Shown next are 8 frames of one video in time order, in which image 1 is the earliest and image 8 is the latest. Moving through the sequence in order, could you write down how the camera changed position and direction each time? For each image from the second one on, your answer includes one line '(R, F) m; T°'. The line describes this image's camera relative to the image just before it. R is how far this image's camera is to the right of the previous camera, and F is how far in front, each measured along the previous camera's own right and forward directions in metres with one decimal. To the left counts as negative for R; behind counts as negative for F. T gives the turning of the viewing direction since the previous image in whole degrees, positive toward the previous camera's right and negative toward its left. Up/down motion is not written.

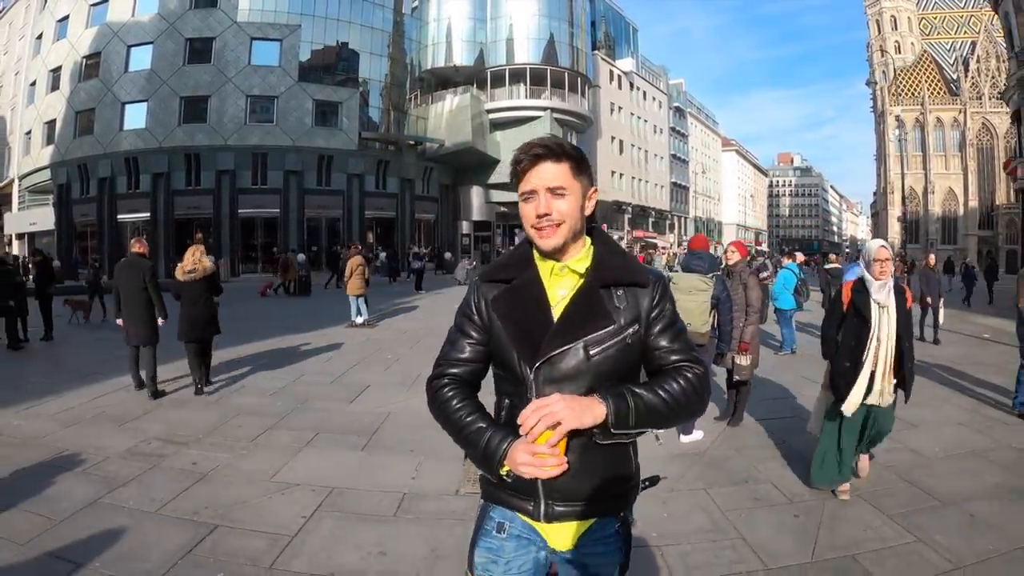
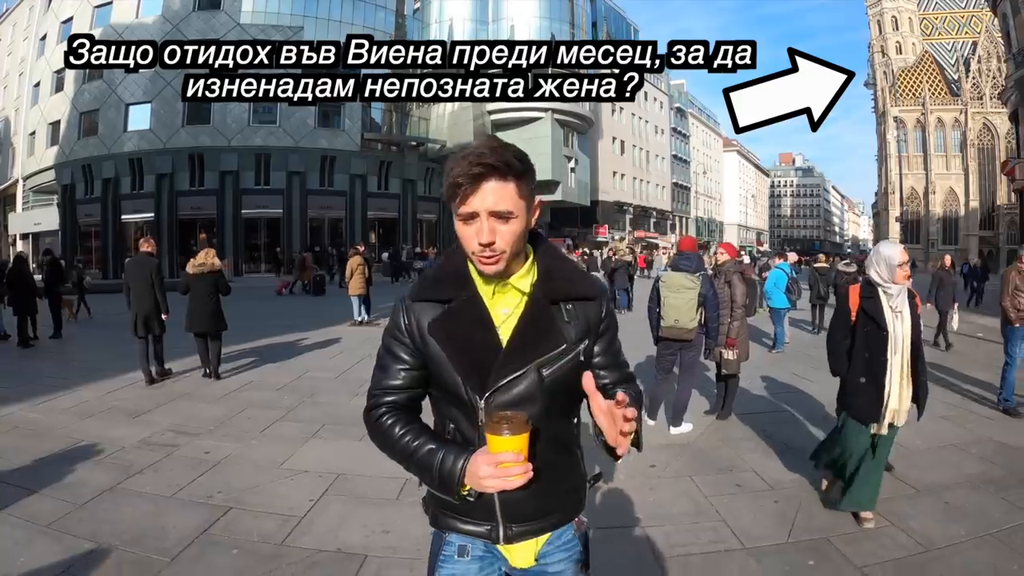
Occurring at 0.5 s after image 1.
(0.0, -0.2) m; 0°
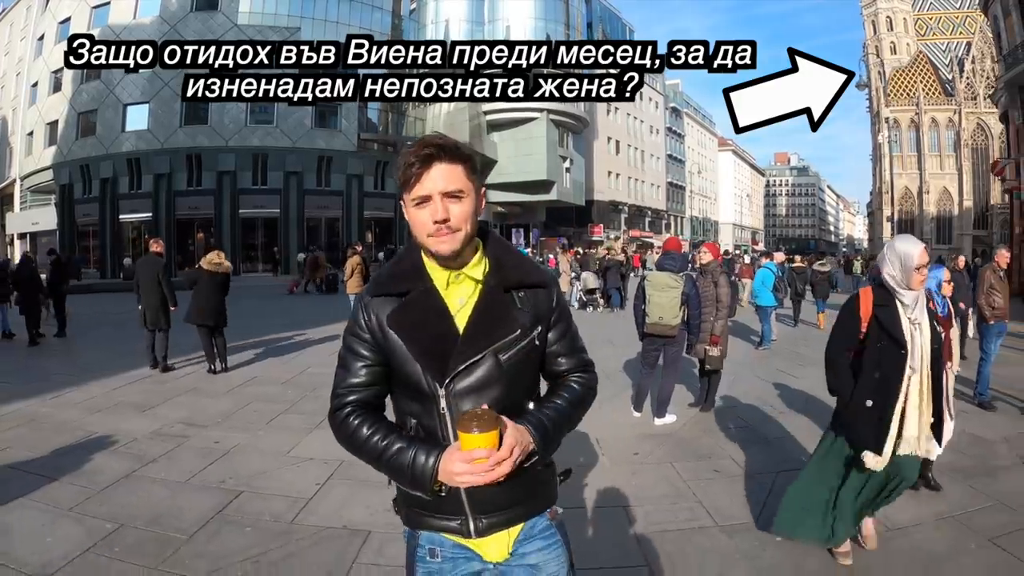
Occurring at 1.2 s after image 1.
(0.0, -0.3) m; 0°
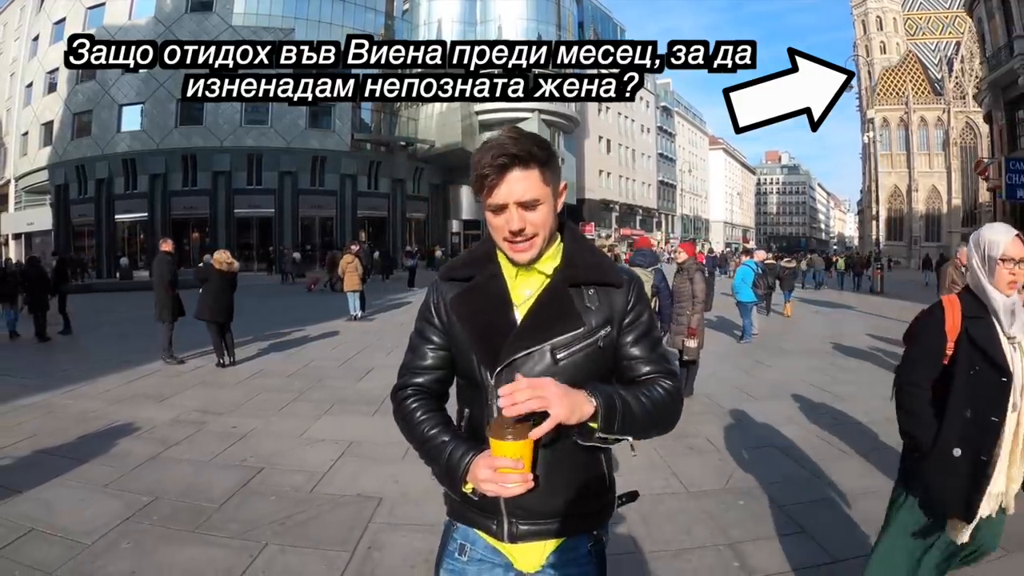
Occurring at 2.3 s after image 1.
(0.0, -0.5) m; +1°
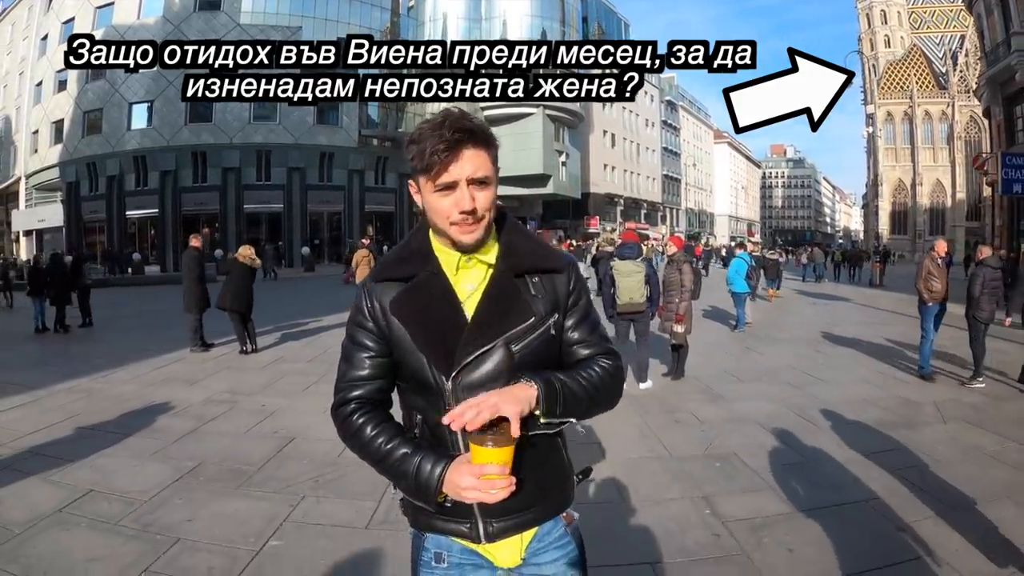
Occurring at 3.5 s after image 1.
(0.0, -0.5) m; 0°
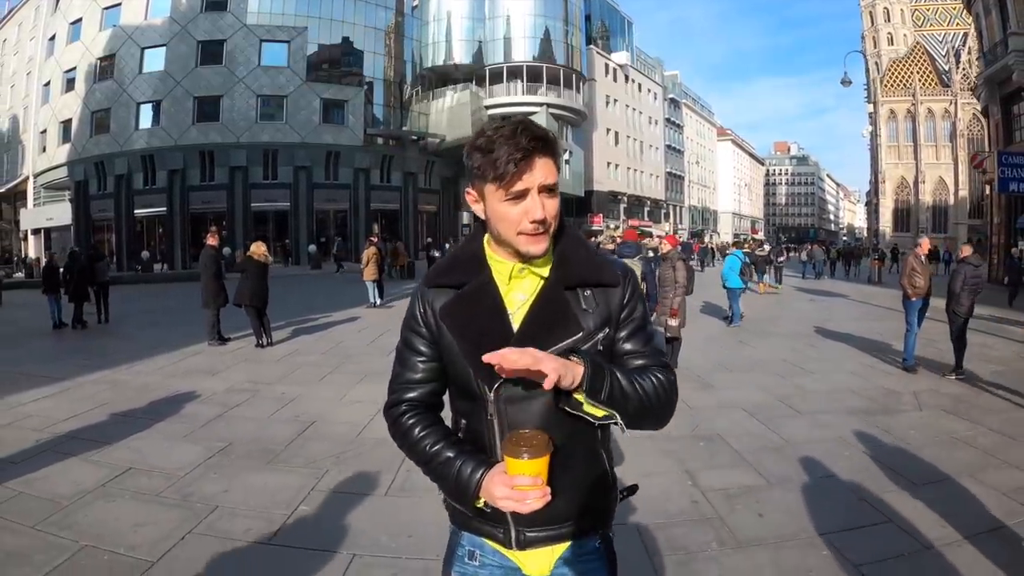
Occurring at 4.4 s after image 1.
(0.0, -0.4) m; 0°
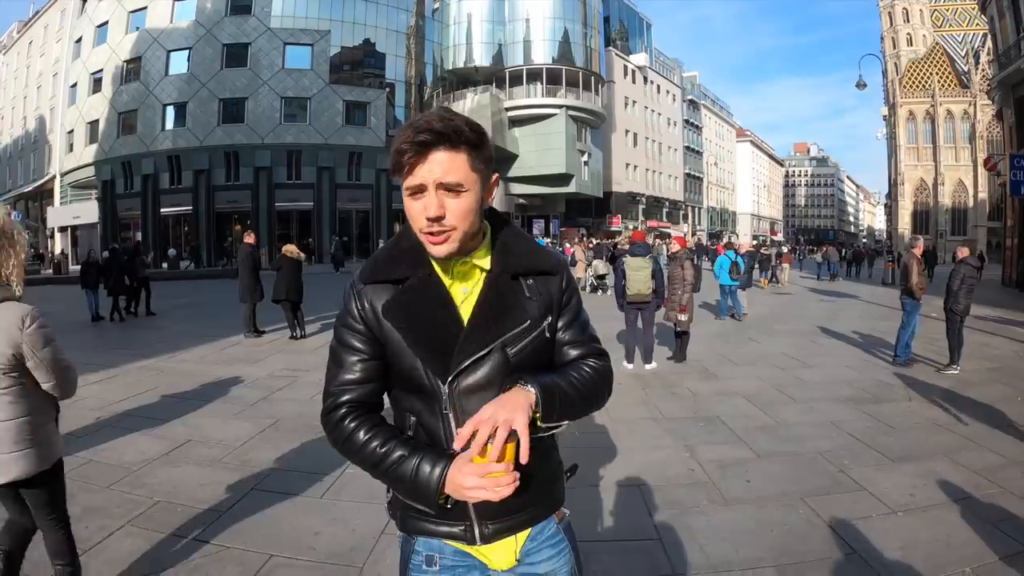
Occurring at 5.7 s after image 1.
(0.0, -0.6) m; -1°
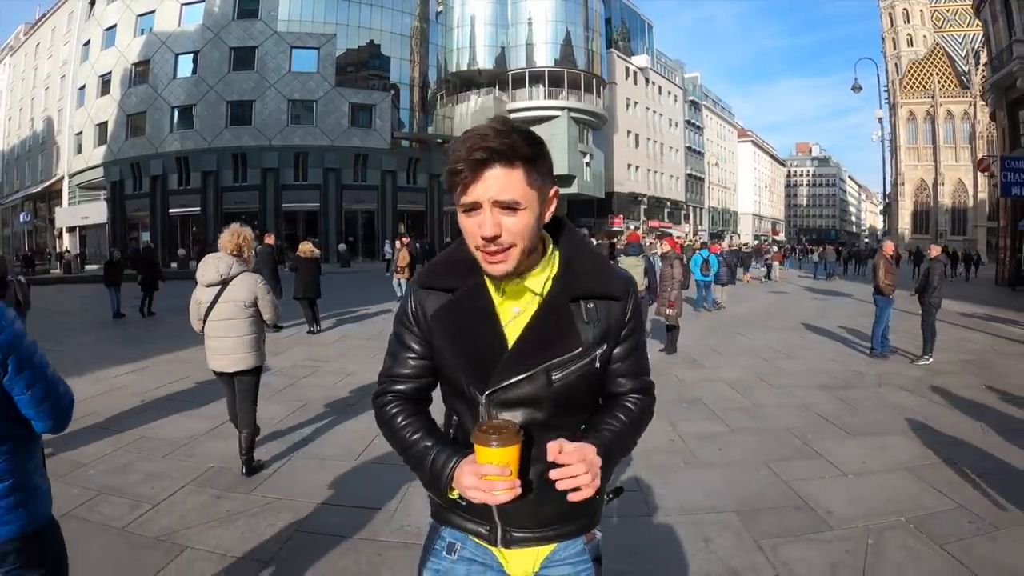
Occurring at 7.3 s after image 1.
(0.0, -0.7) m; 0°
